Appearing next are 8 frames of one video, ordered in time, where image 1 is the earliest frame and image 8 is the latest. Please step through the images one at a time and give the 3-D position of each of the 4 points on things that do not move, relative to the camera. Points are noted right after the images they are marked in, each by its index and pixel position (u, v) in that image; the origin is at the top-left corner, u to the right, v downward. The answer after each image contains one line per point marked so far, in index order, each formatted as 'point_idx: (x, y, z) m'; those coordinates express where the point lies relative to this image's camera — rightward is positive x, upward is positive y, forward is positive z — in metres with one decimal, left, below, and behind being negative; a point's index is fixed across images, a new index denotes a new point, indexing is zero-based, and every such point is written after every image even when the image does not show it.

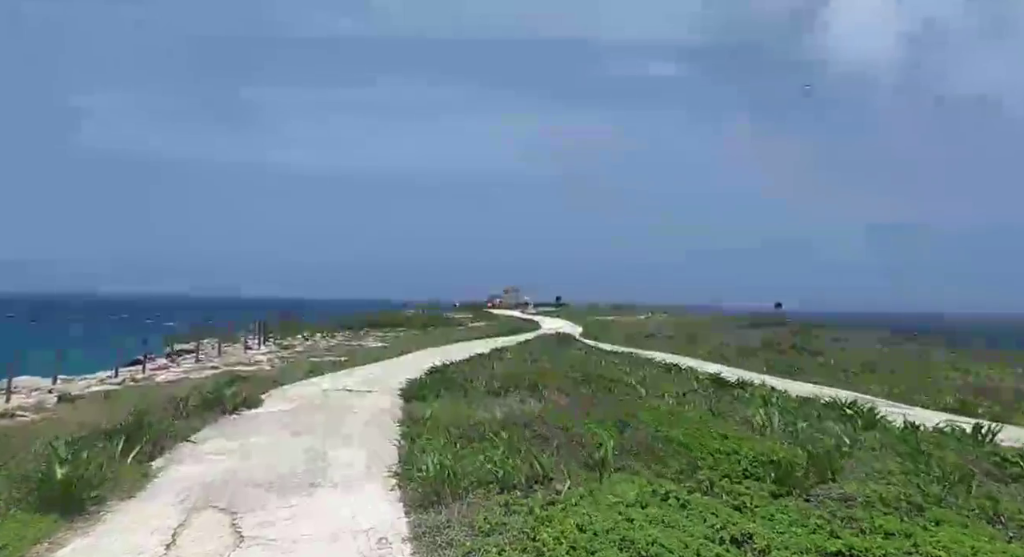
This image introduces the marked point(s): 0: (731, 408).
0: (+3.5, -2.1, +12.0) m
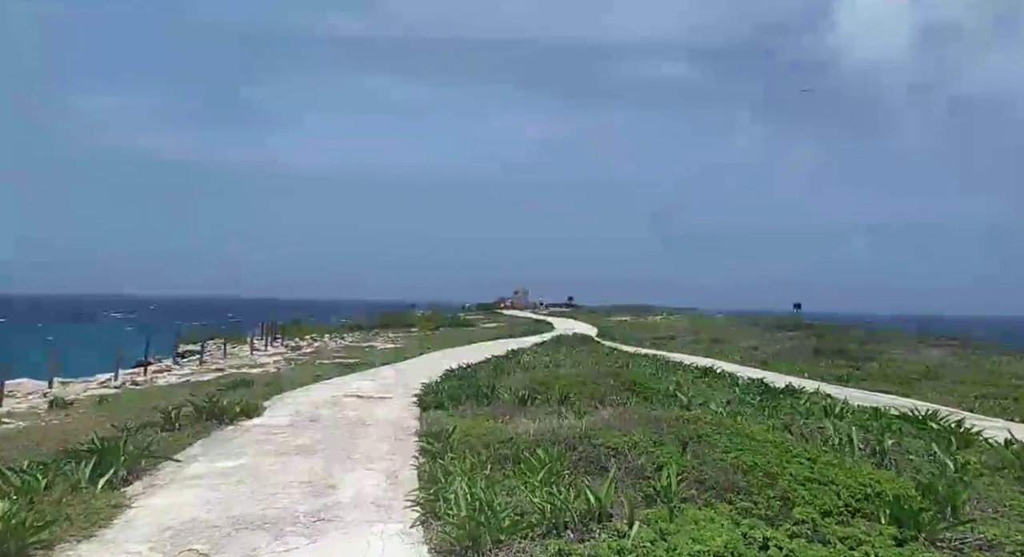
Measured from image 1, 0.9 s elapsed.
0: (+4.0, -2.0, +10.6) m
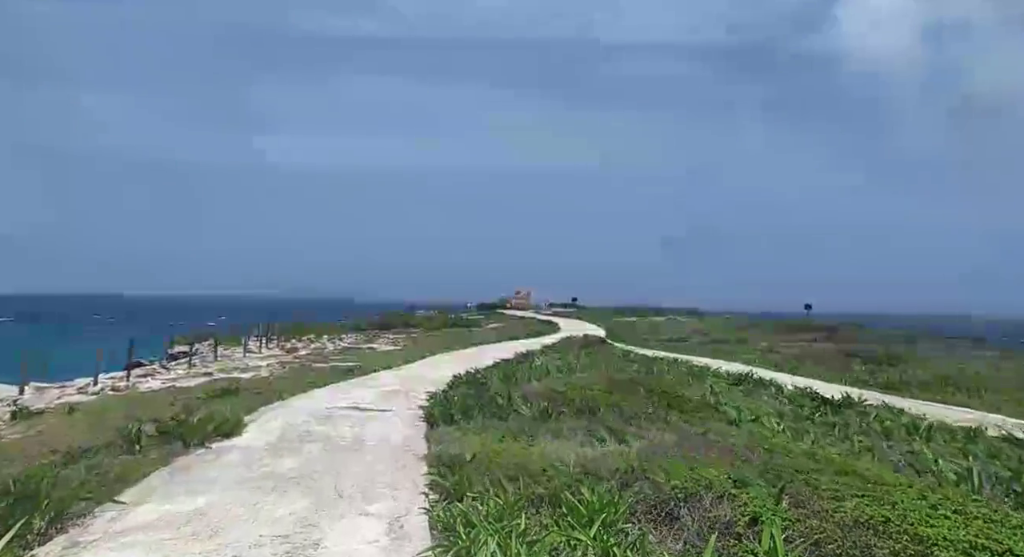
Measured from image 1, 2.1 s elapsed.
0: (+4.3, -1.9, +8.7) m
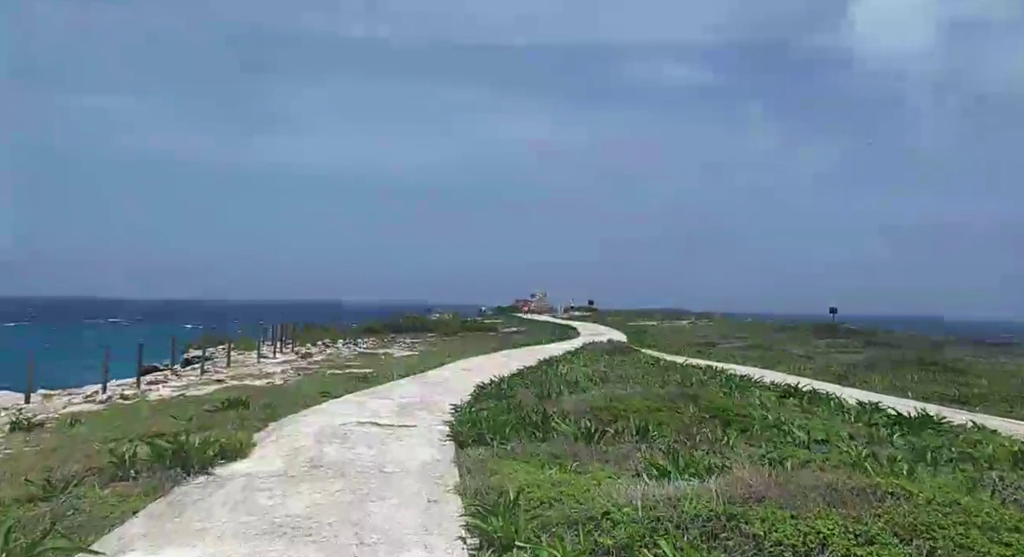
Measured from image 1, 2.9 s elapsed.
0: (+4.8, -2.0, +7.4) m
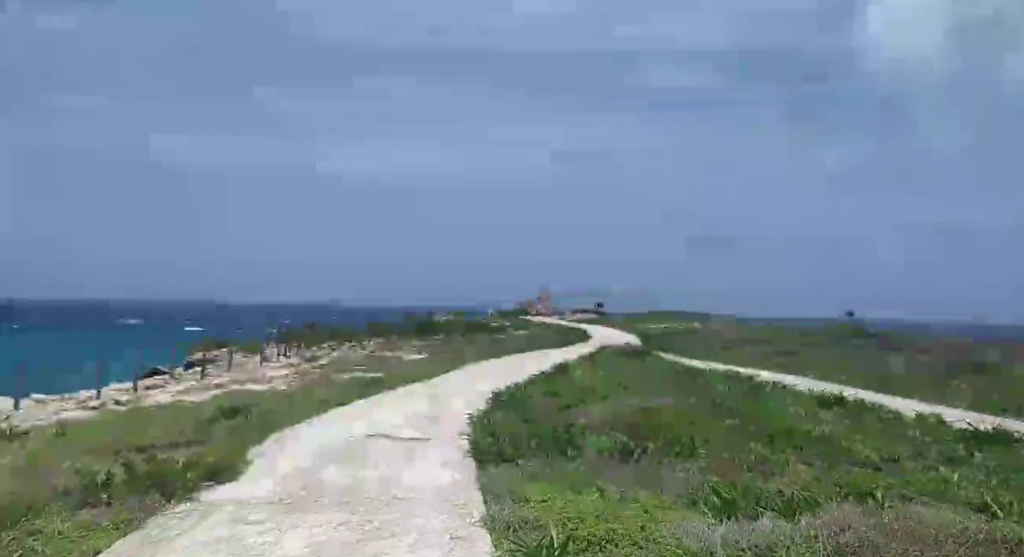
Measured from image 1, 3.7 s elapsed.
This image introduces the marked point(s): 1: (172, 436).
0: (+5.1, -1.9, +6.2) m
1: (-5.7, -2.6, +12.5) m
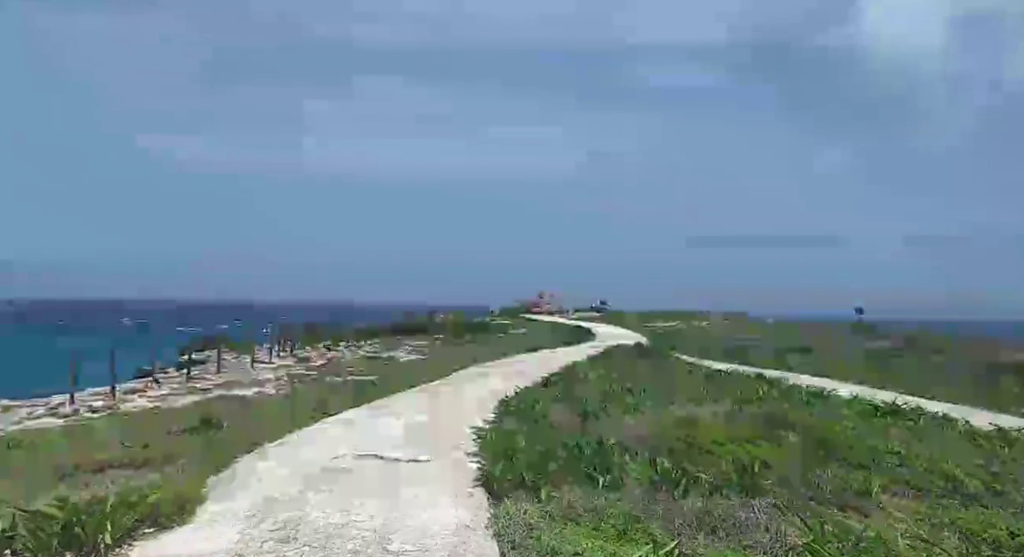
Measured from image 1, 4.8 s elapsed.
0: (+5.3, -1.8, +4.5) m
1: (-5.5, -2.5, +10.8) m
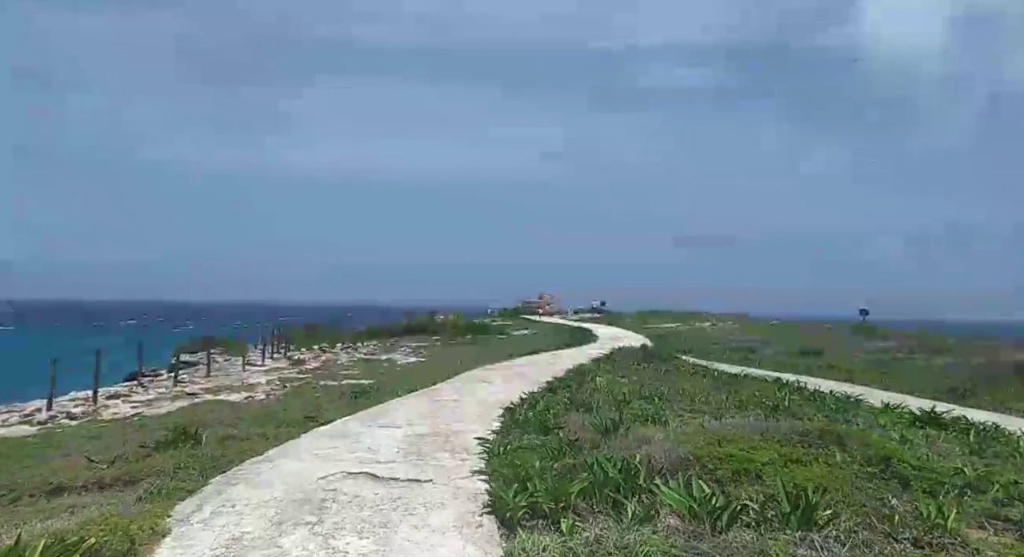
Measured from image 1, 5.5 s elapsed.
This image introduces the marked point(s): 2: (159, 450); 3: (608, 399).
0: (+5.4, -1.8, +3.5) m
1: (-5.3, -2.5, +9.7) m
2: (-5.2, -2.5, +11.1) m
3: (+2.0, -2.5, +15.6) m
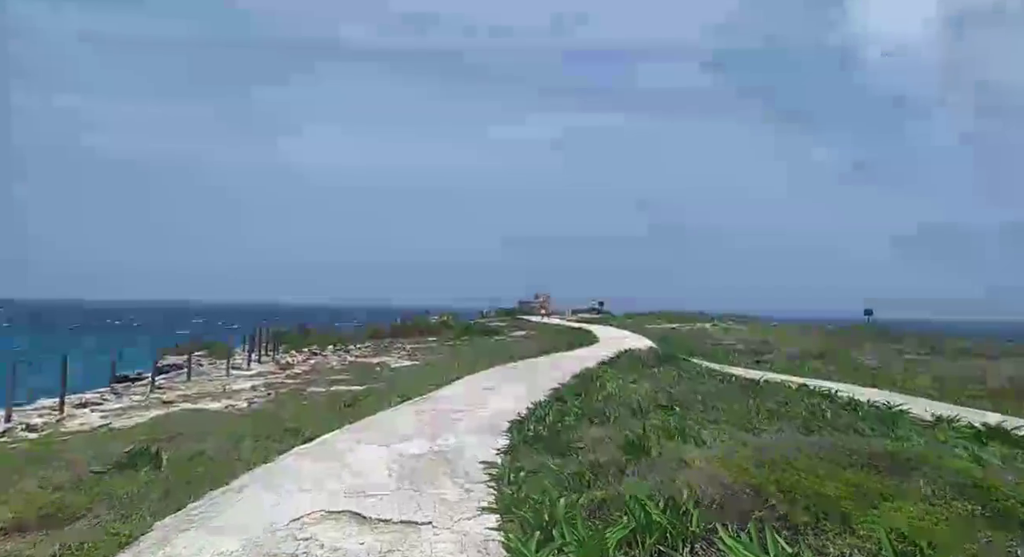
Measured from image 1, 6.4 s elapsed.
0: (+5.6, -1.7, +1.9) m
1: (-5.2, -2.4, +8.1) m
2: (-5.1, -2.5, +9.5) m
3: (+2.1, -2.4, +14.0) m
